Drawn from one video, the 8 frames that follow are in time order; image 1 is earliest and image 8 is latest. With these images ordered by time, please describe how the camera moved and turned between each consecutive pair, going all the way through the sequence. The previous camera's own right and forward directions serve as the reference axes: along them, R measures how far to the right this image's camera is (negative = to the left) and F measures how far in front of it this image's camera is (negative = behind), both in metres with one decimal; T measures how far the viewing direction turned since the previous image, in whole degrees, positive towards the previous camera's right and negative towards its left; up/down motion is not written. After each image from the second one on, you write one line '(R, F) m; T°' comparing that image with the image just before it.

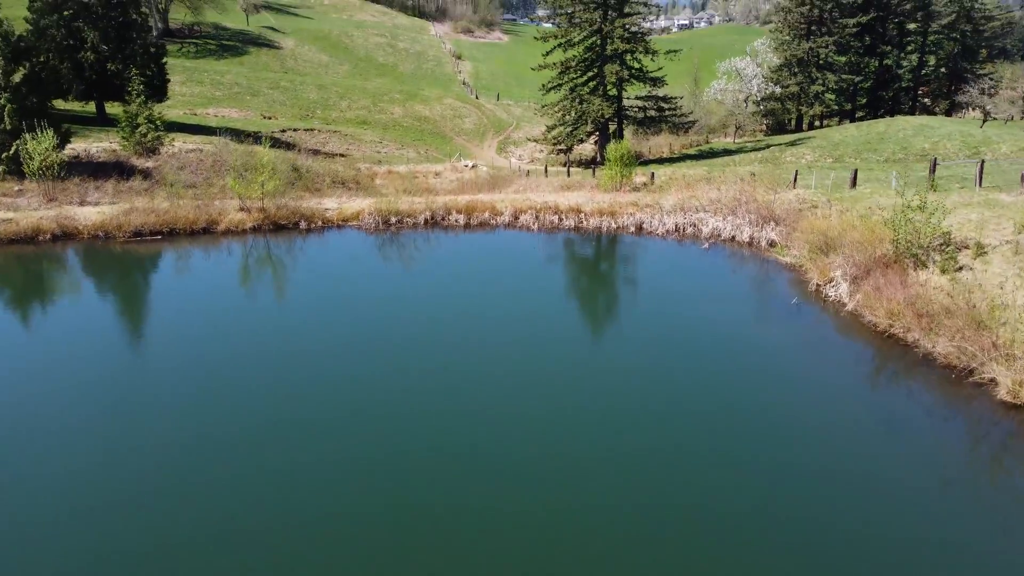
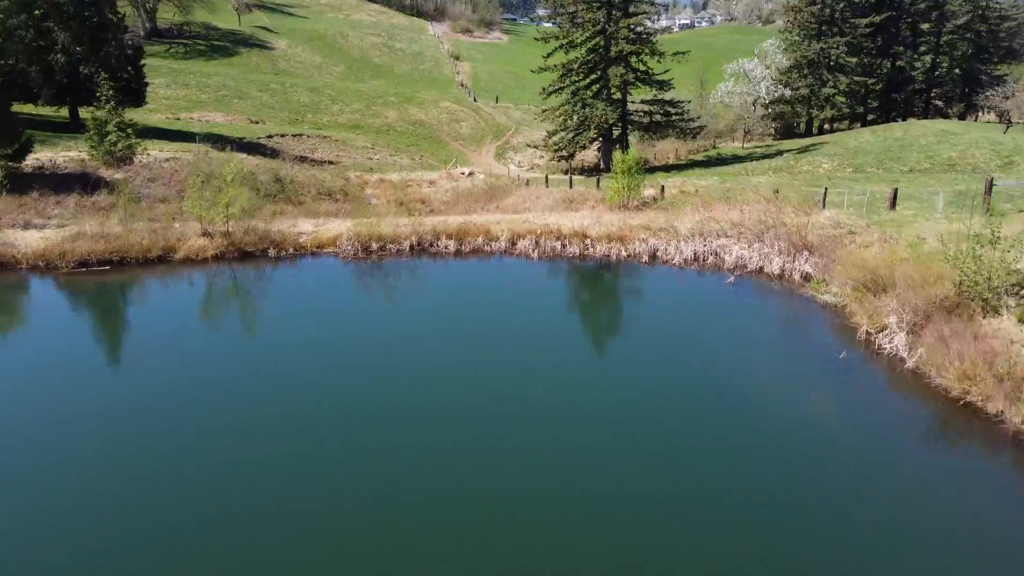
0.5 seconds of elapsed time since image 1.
(+0.1, +2.3) m; 0°
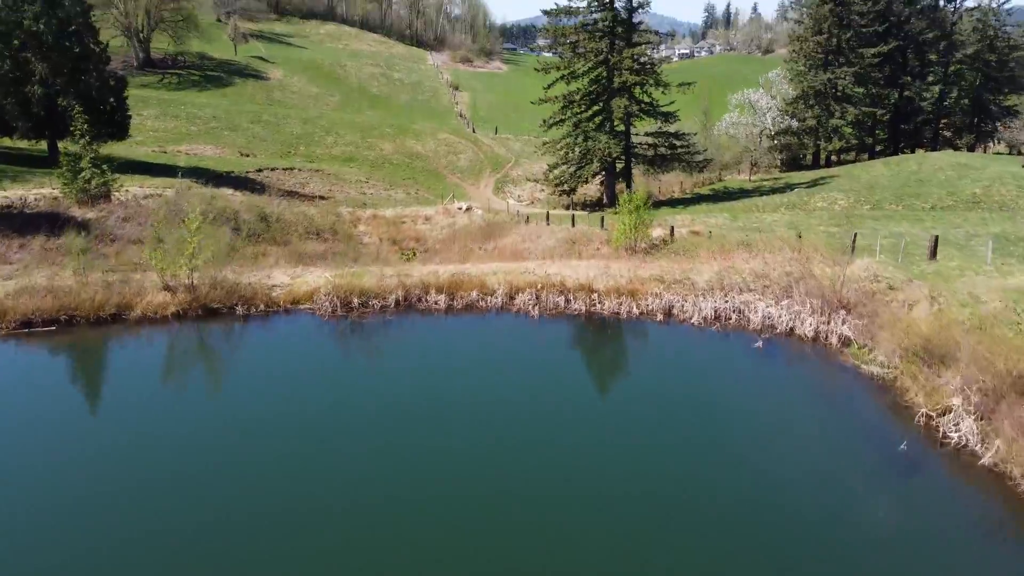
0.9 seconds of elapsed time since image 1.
(+0.1, +1.9) m; 0°
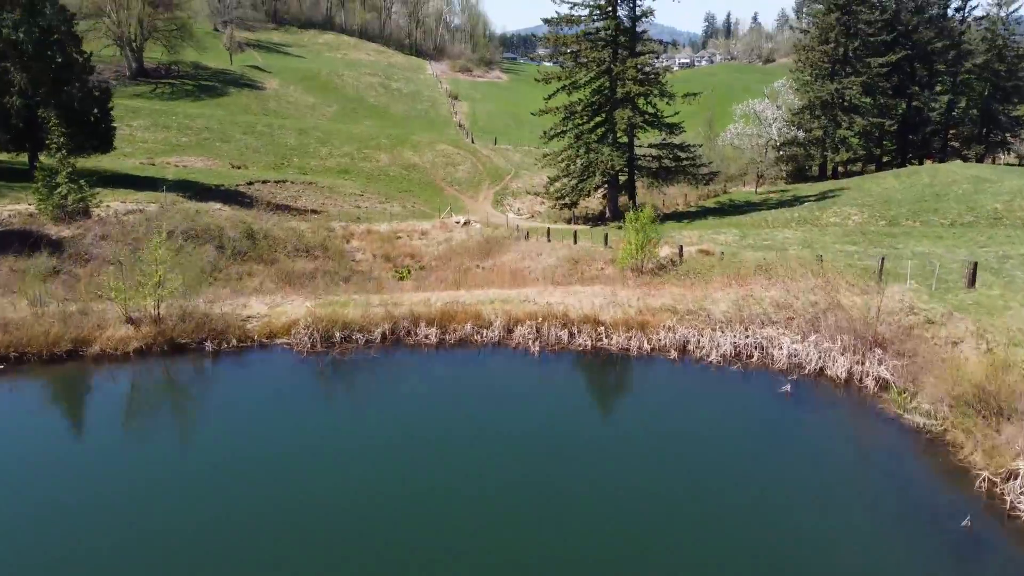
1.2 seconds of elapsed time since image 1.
(0.0, +1.5) m; 0°
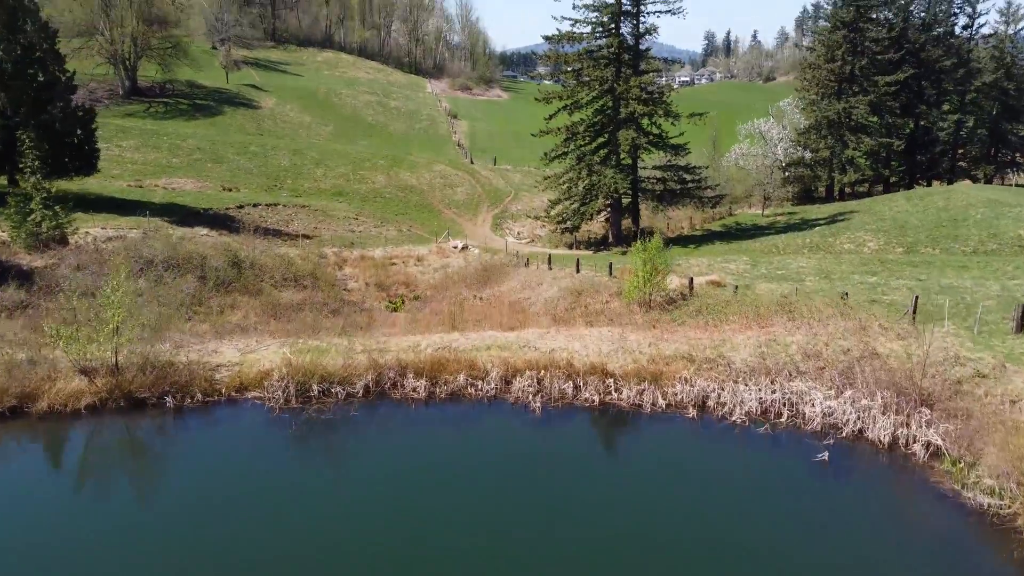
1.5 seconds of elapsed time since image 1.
(0.0, +1.5) m; 0°
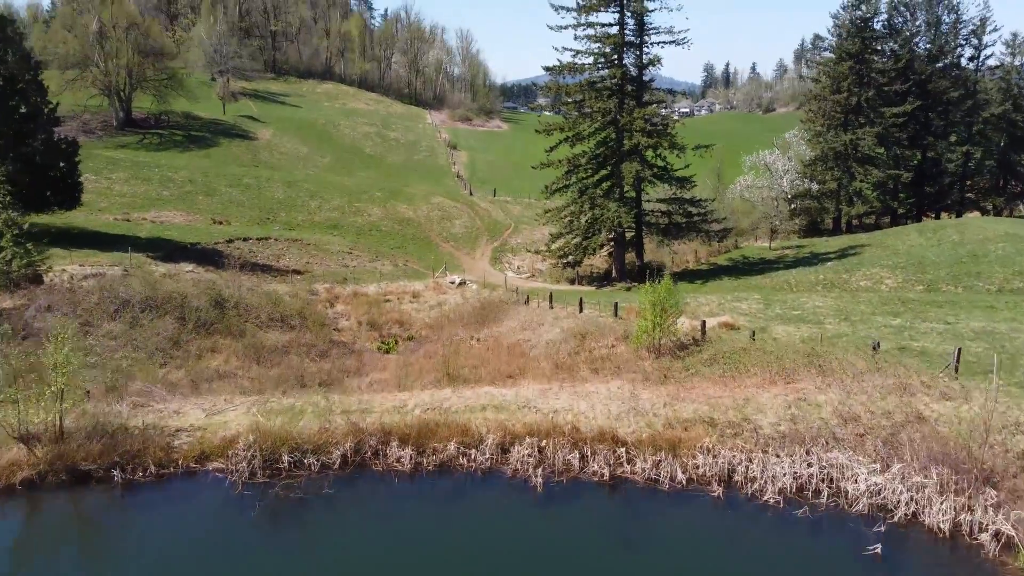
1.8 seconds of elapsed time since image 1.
(0.0, +1.5) m; 0°
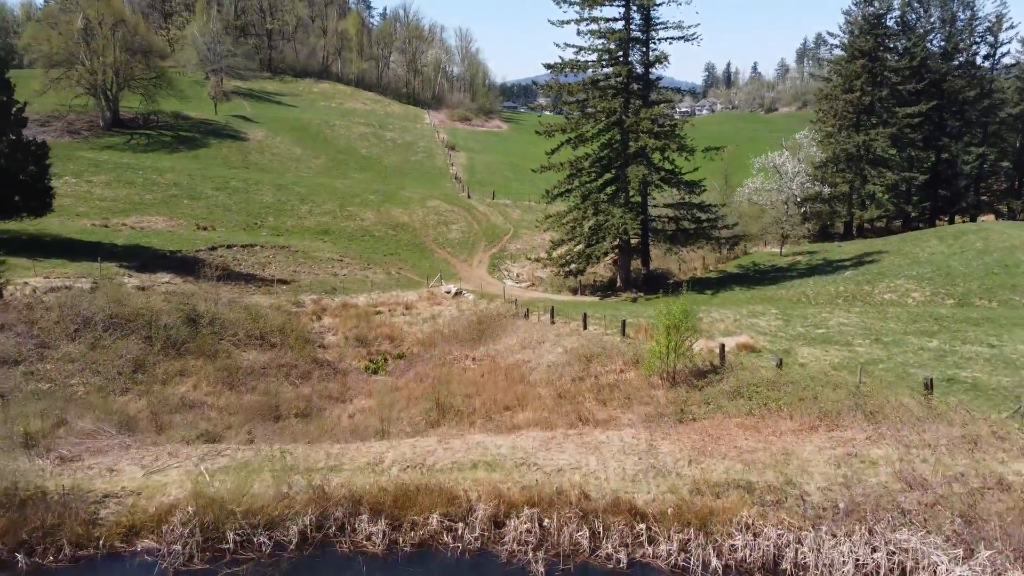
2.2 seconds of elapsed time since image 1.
(+0.1, +2.0) m; 0°
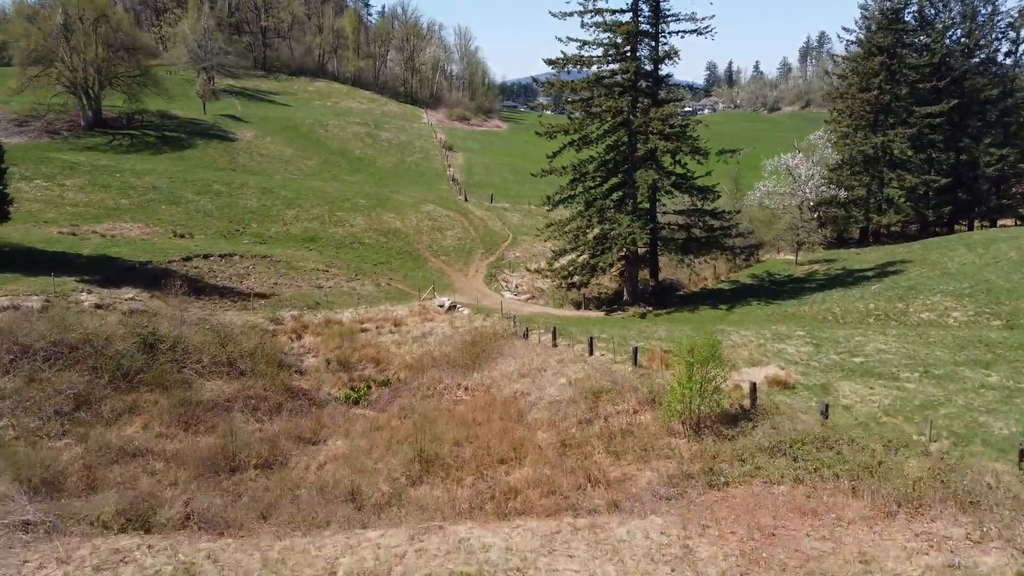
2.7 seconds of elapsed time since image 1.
(+0.1, +2.6) m; 0°
